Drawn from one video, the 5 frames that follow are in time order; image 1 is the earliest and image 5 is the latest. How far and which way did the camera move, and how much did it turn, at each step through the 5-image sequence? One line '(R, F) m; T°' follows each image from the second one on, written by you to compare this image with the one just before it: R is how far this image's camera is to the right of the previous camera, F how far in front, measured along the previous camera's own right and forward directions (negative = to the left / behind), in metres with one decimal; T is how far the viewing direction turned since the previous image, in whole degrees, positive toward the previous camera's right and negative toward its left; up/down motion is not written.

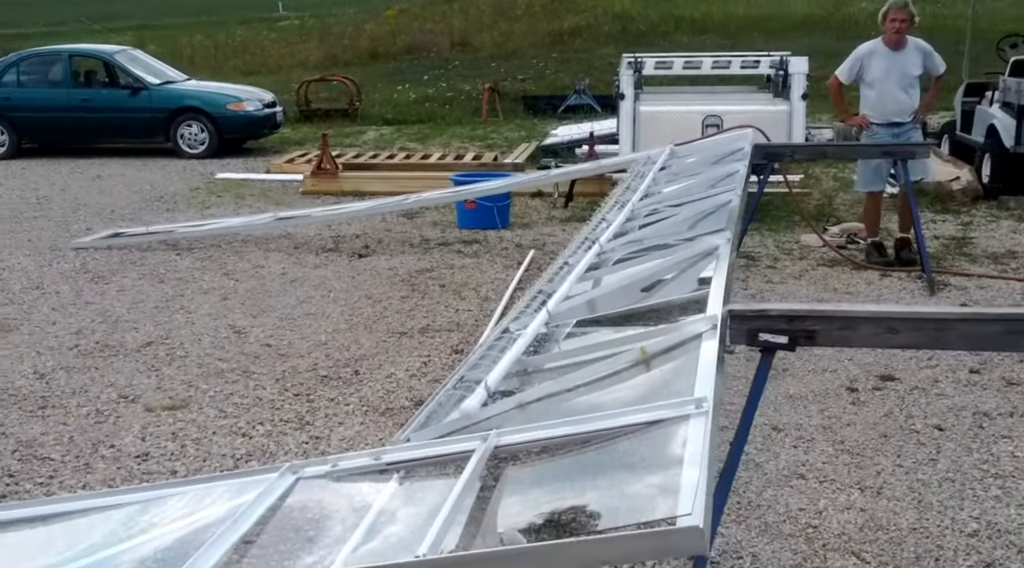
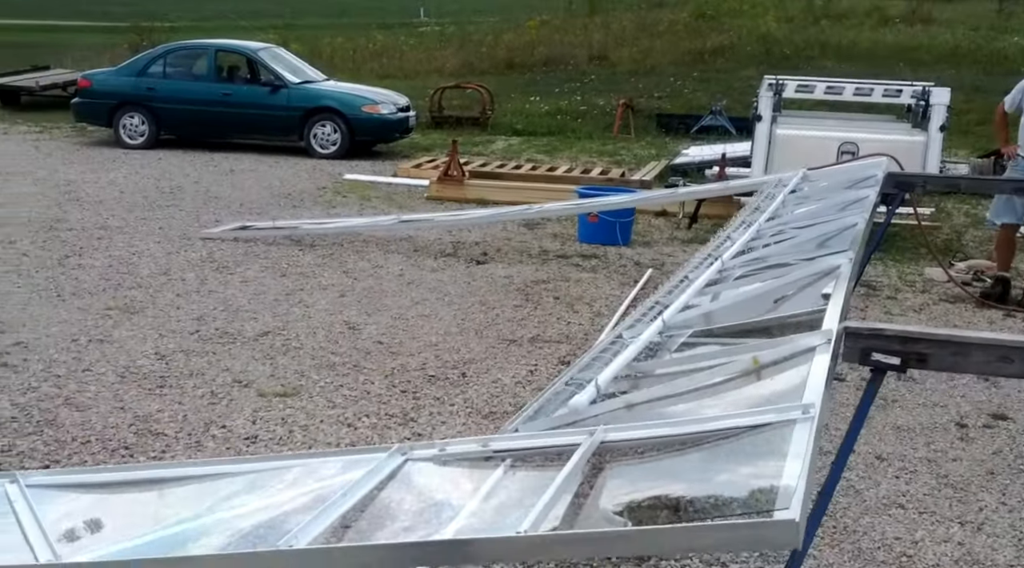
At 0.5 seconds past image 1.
(+0.1, -0.1) m; -6°
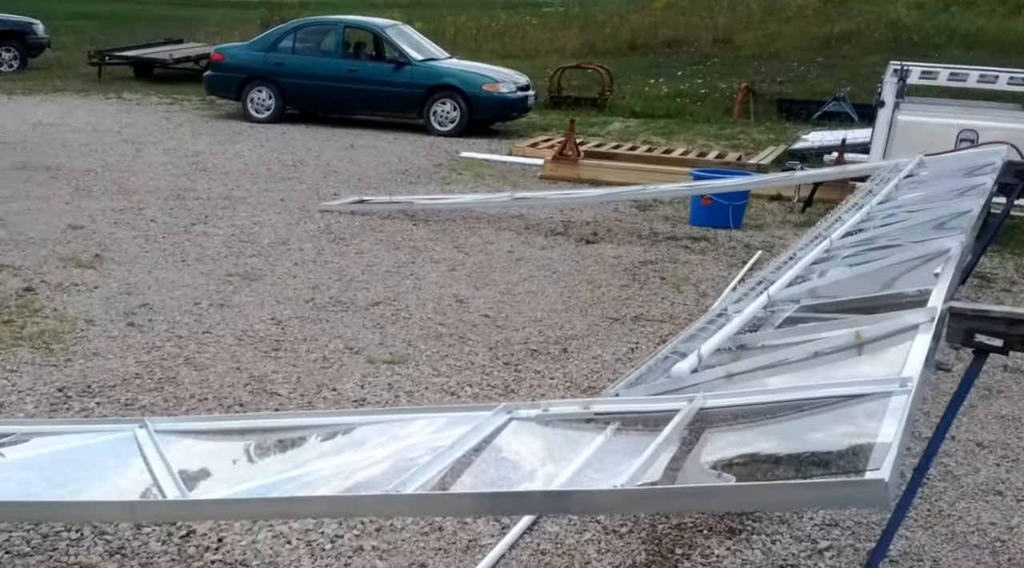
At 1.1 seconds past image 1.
(+0.1, -0.1) m; -5°
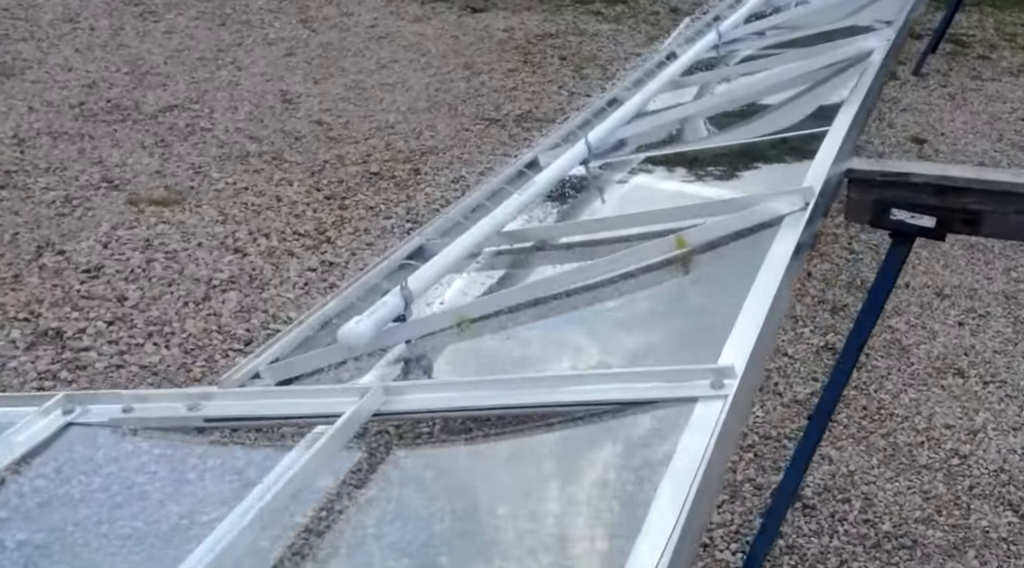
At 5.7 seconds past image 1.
(+0.5, +1.4) m; +2°
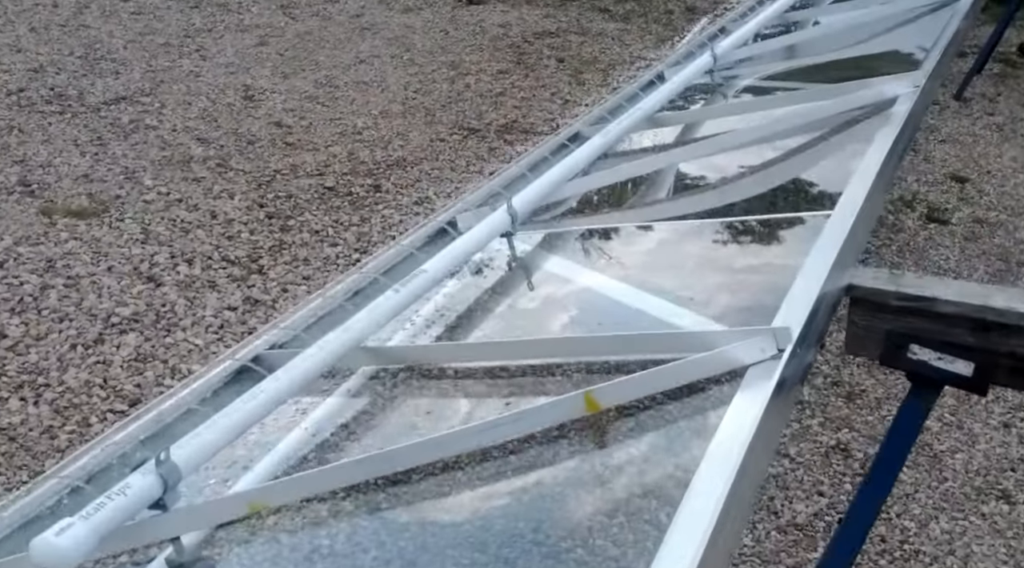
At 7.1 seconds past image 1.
(+0.2, +0.5) m; -1°
